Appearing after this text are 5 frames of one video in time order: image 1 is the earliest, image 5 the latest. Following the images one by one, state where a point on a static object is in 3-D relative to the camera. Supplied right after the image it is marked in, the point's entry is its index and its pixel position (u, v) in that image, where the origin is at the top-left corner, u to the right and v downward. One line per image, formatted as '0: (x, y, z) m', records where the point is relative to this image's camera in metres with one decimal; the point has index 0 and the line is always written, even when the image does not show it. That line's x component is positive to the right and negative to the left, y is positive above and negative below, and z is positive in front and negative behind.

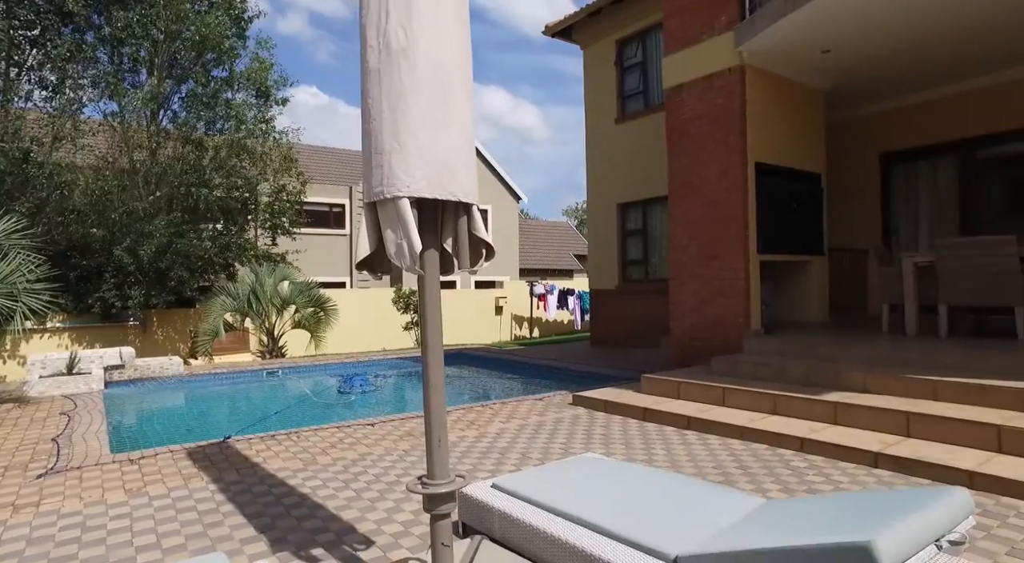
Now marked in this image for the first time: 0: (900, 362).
0: (+3.8, -0.8, +6.1) m
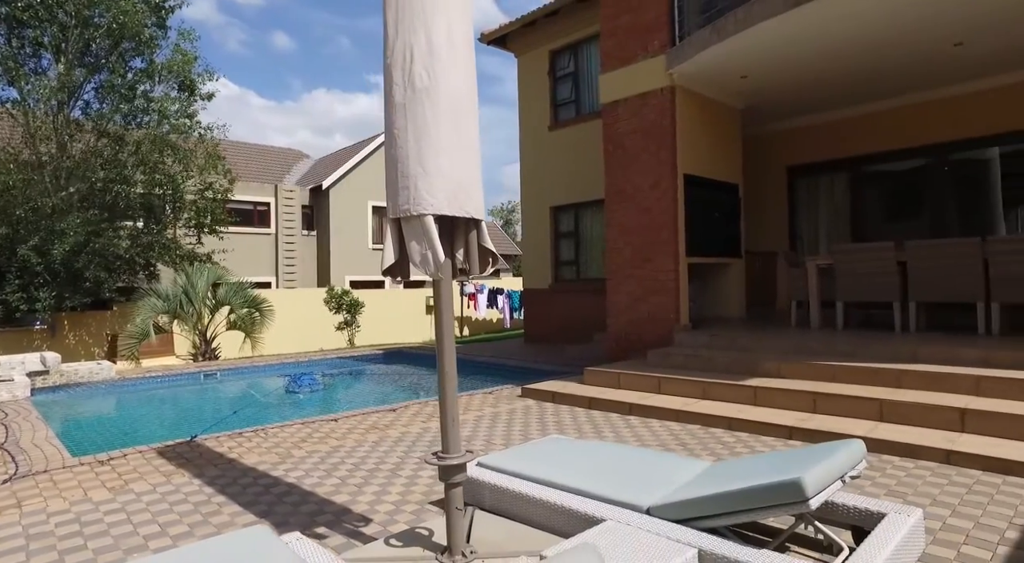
0: (+3.3, -0.8, +7.0) m
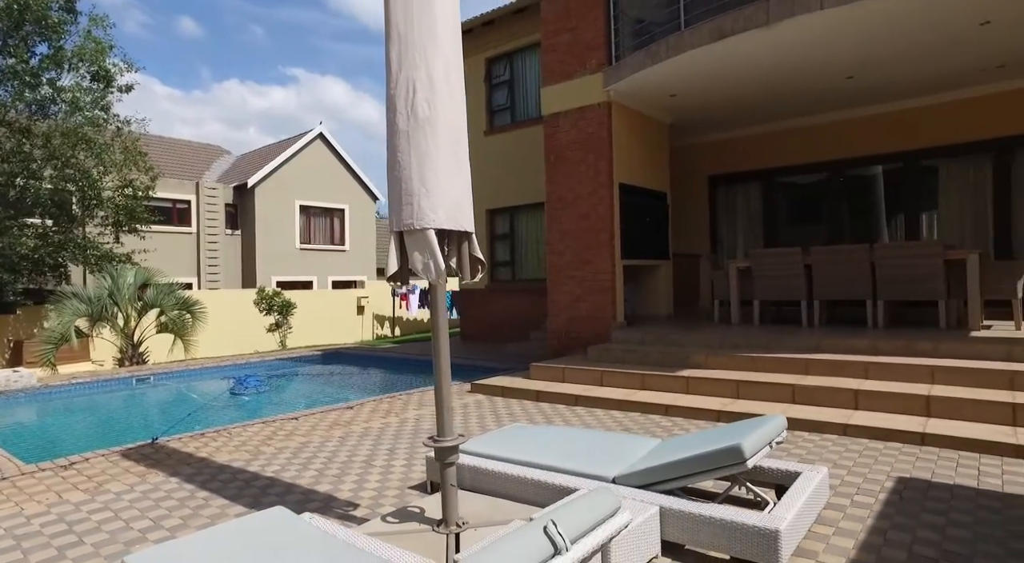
0: (+2.8, -0.8, +7.9) m
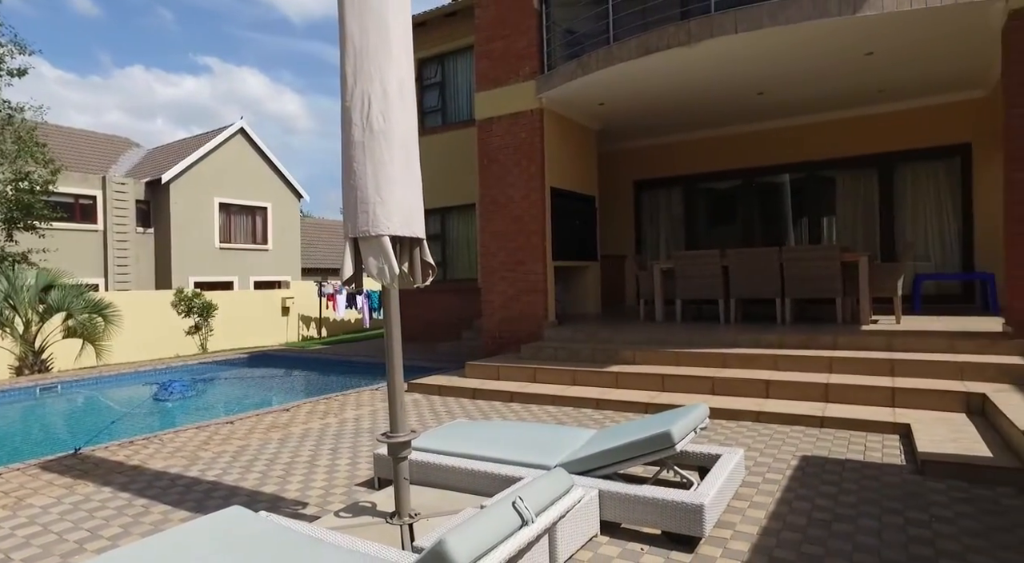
0: (+1.9, -0.8, +8.4) m
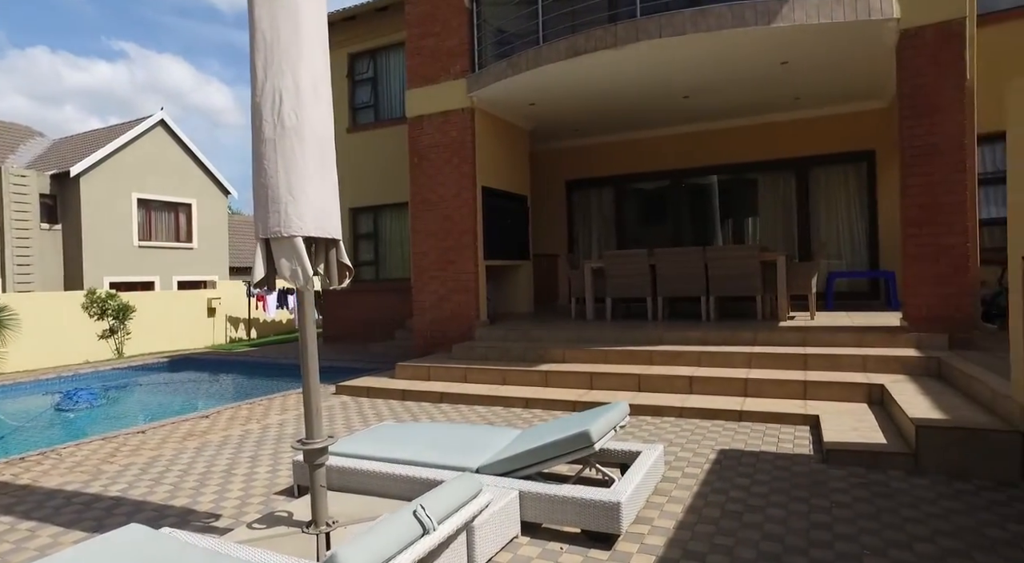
0: (+1.0, -0.8, +8.5) m
